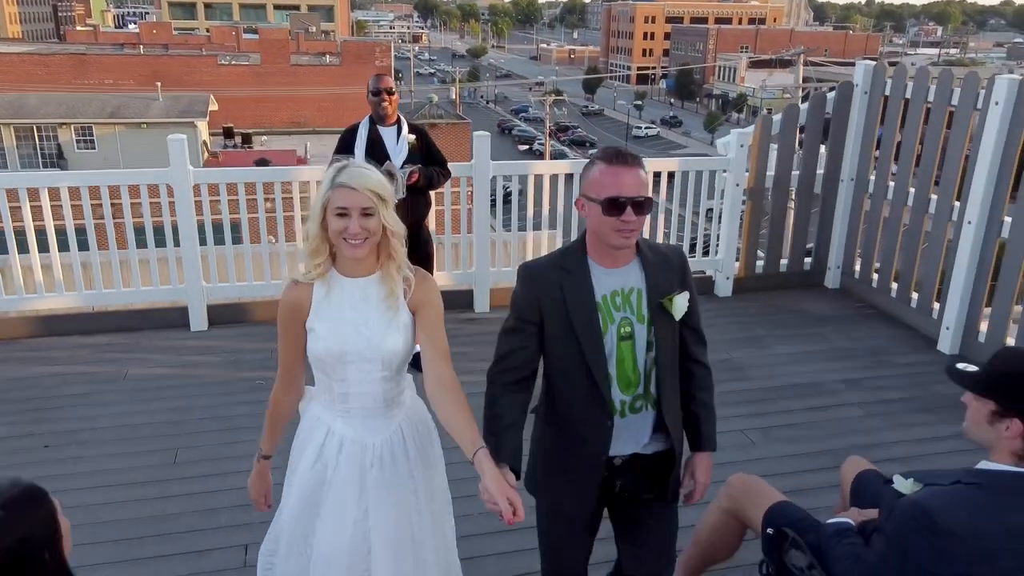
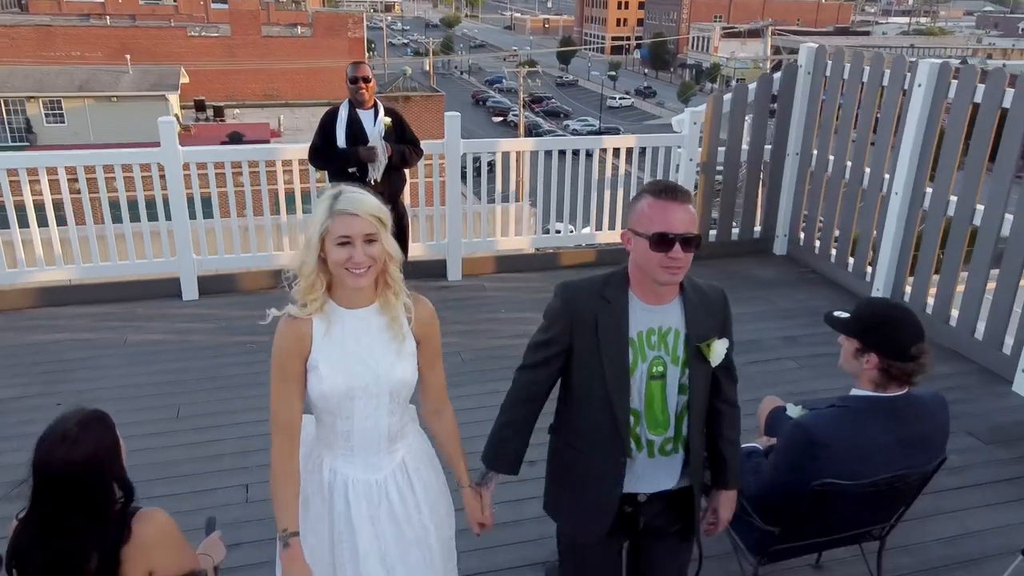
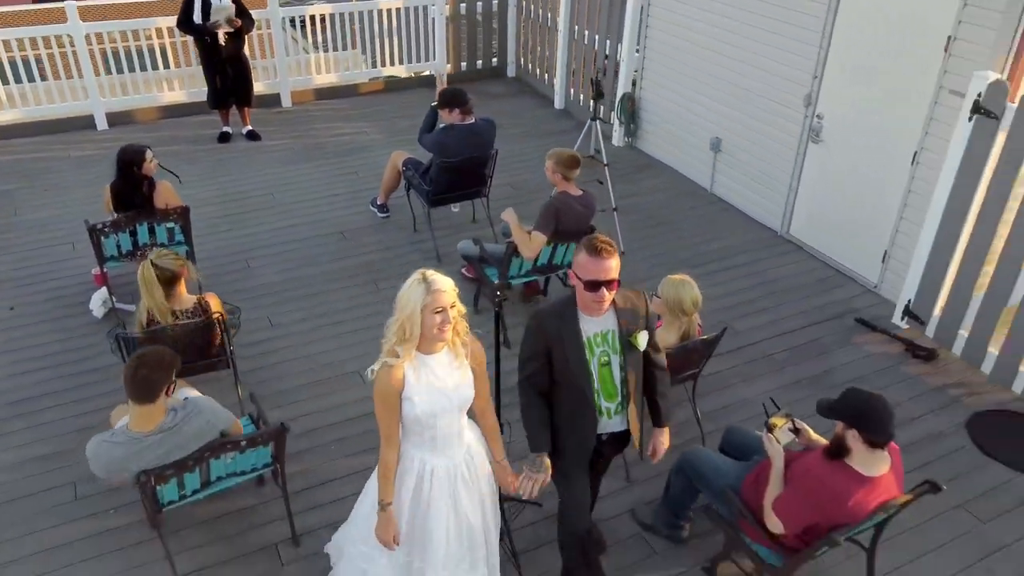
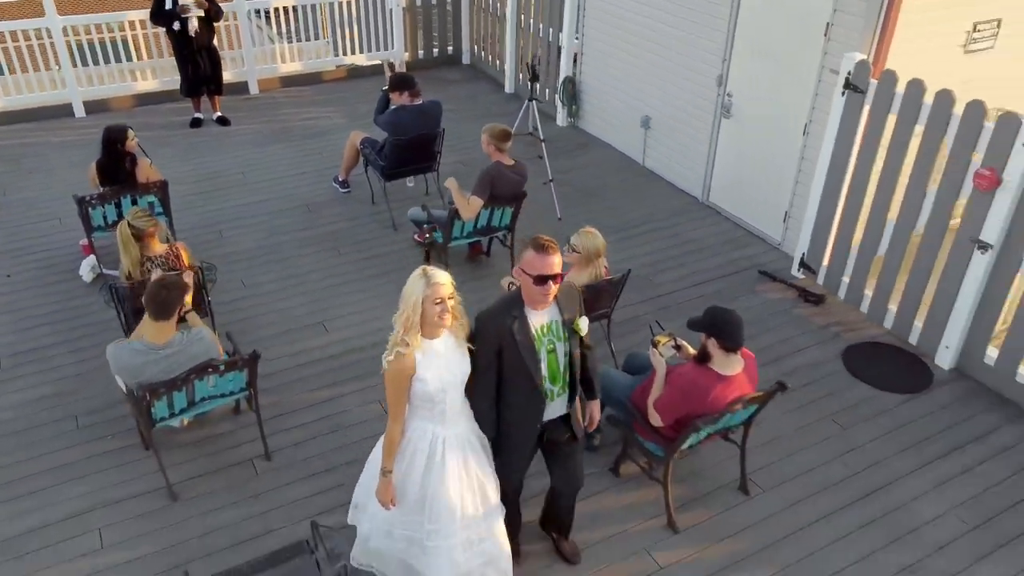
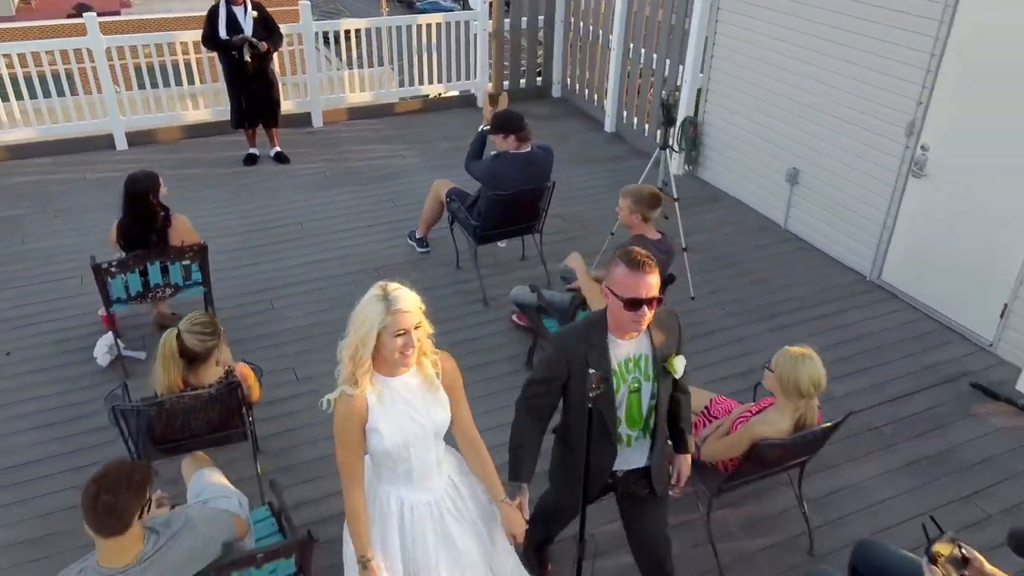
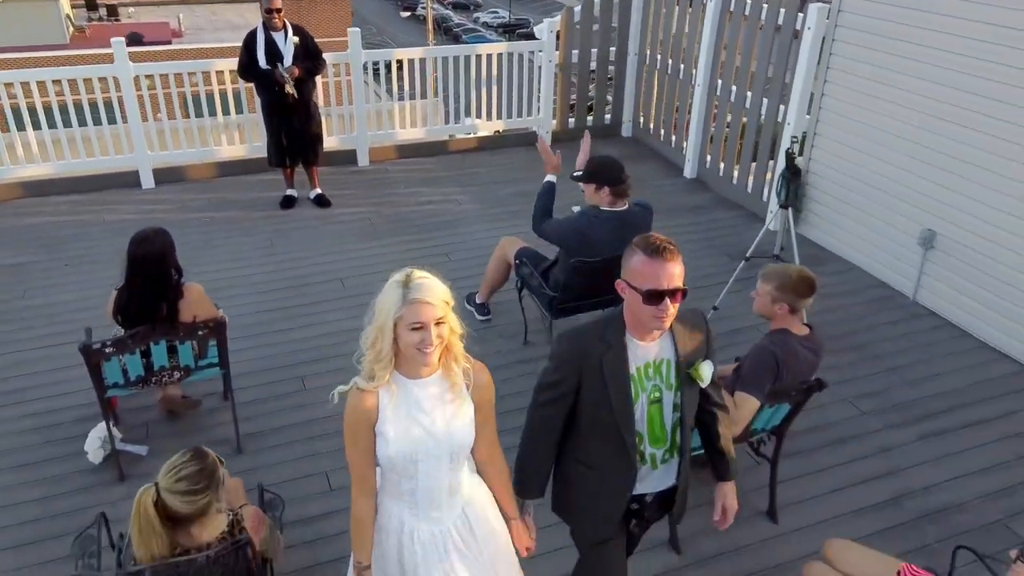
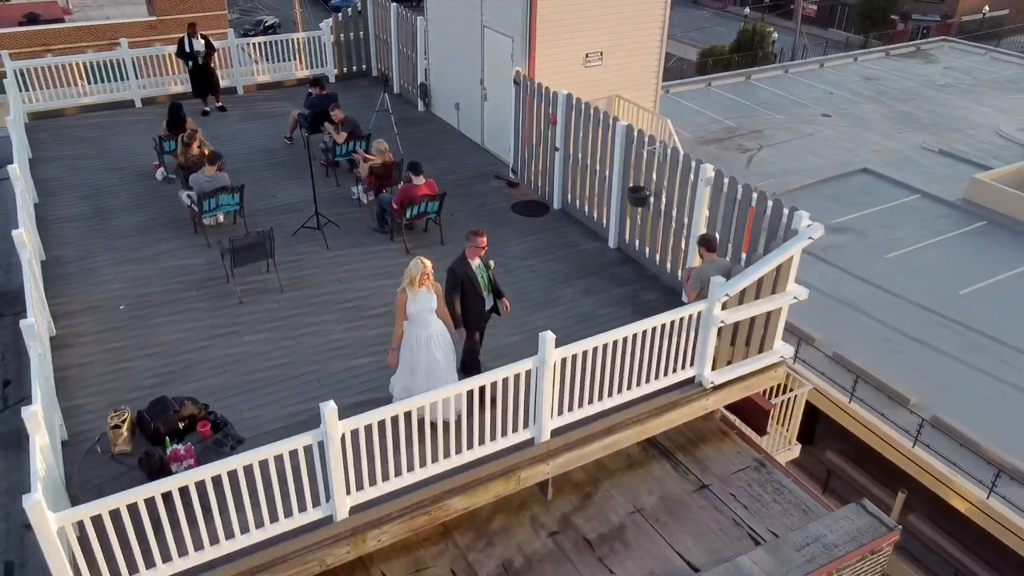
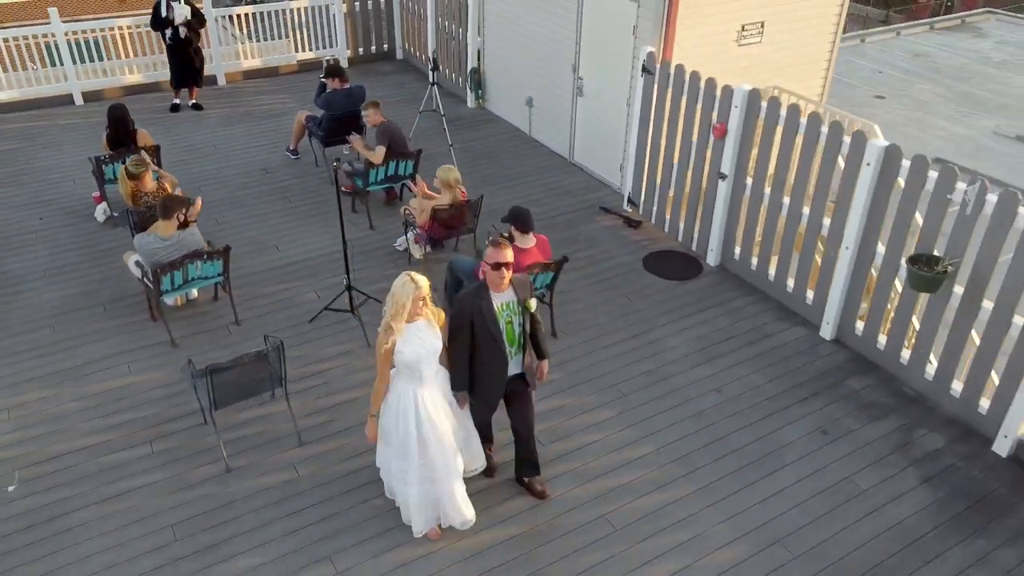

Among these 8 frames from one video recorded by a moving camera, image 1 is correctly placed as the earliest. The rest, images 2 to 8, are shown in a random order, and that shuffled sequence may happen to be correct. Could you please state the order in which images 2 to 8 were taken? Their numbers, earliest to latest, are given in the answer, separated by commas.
2, 6, 5, 3, 4, 8, 7
